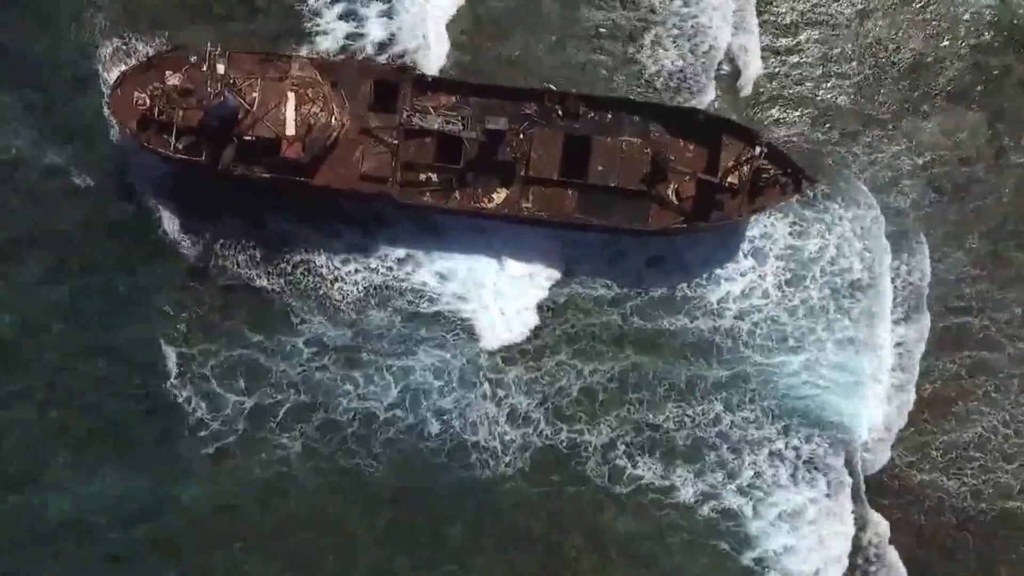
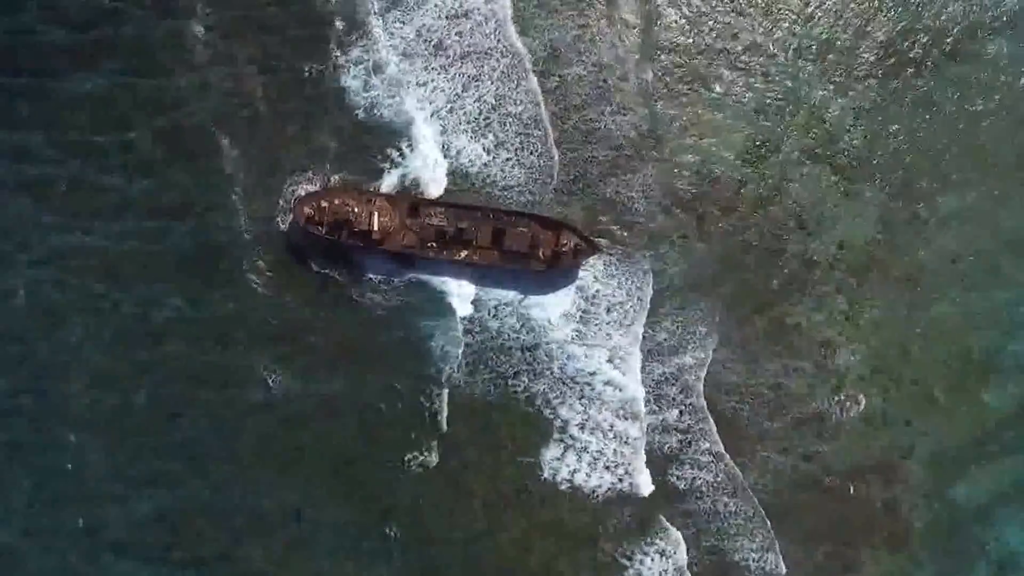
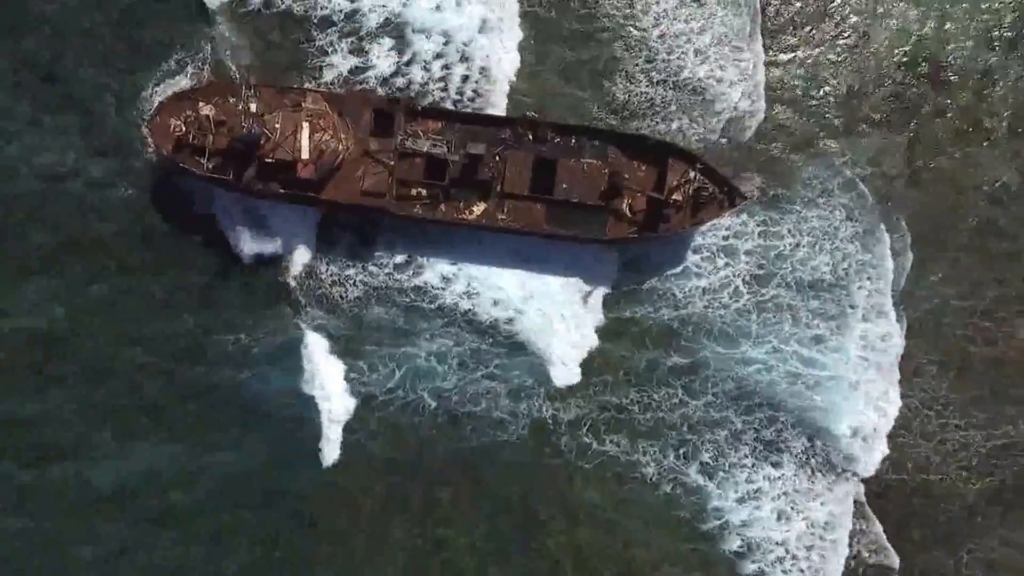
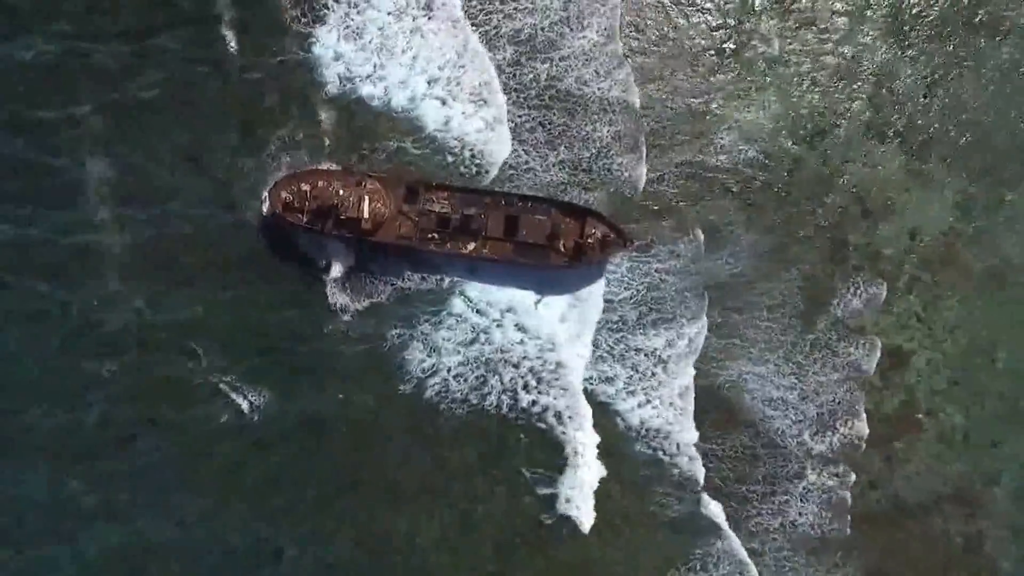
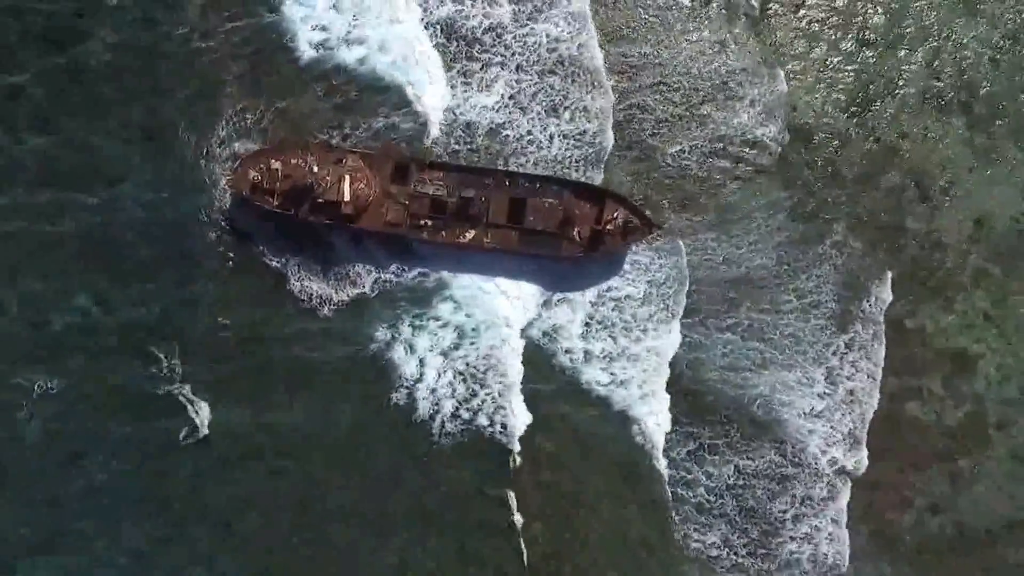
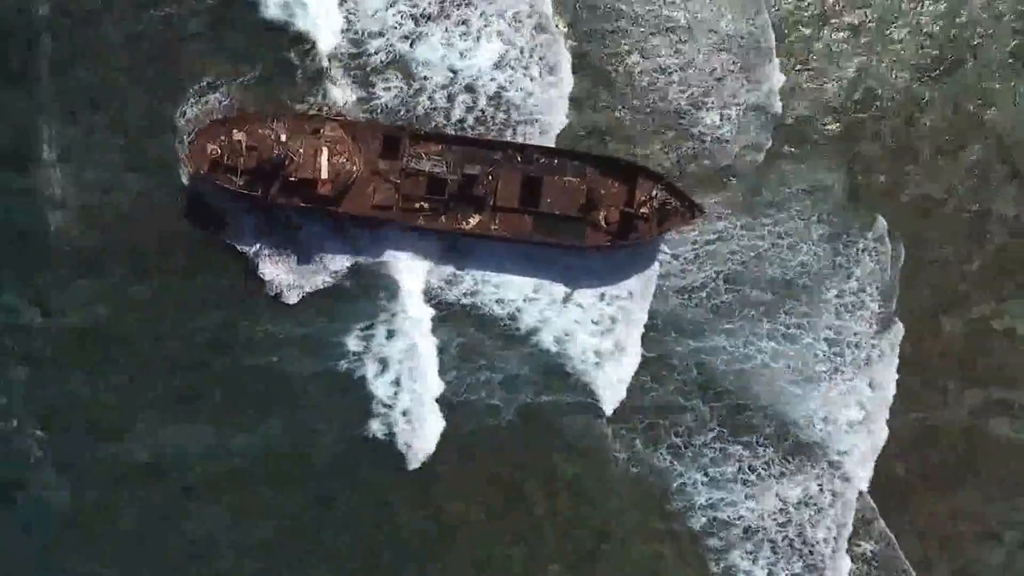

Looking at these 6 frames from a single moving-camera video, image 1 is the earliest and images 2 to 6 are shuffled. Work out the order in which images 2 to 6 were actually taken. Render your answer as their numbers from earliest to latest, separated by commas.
3, 6, 5, 4, 2
